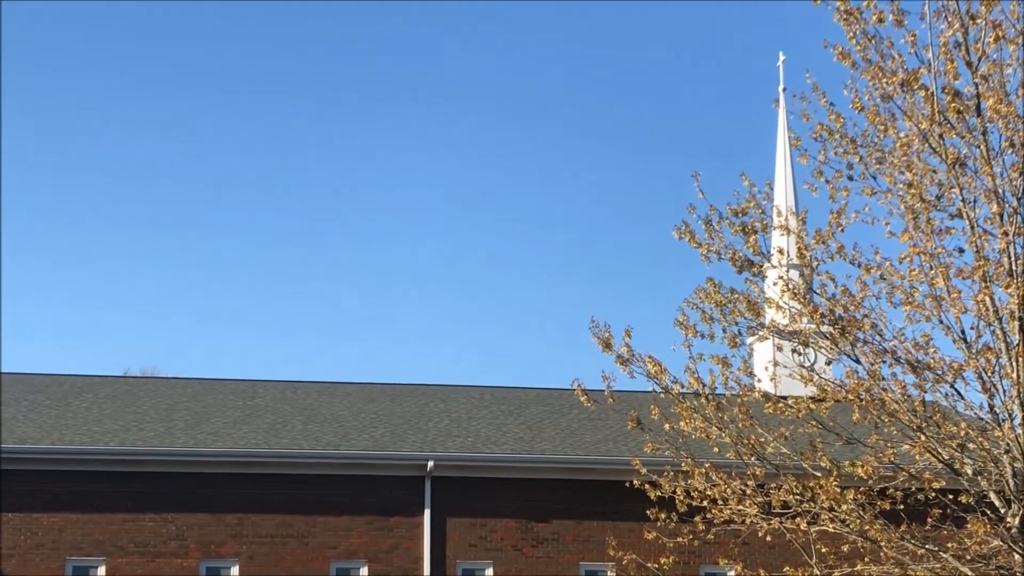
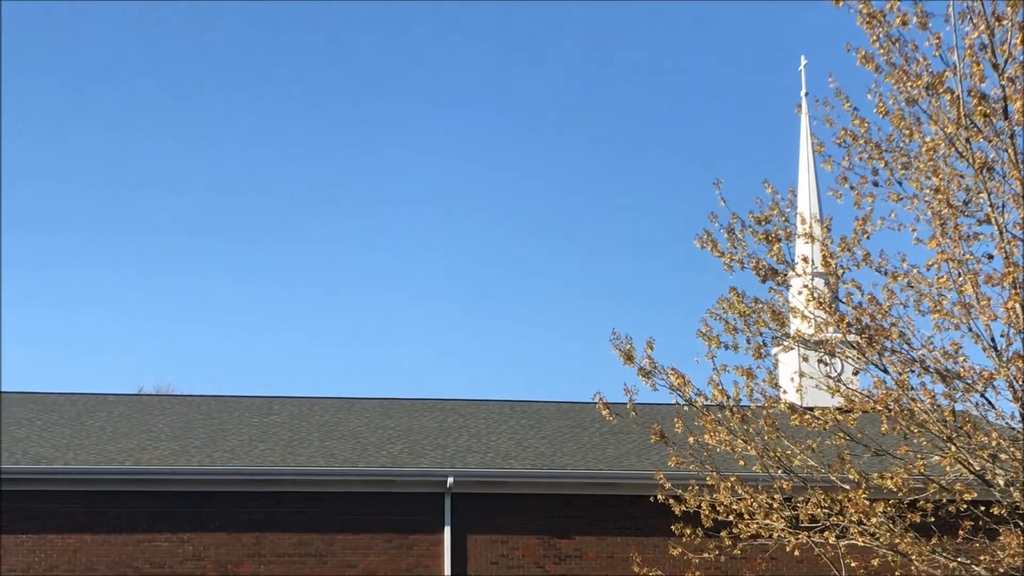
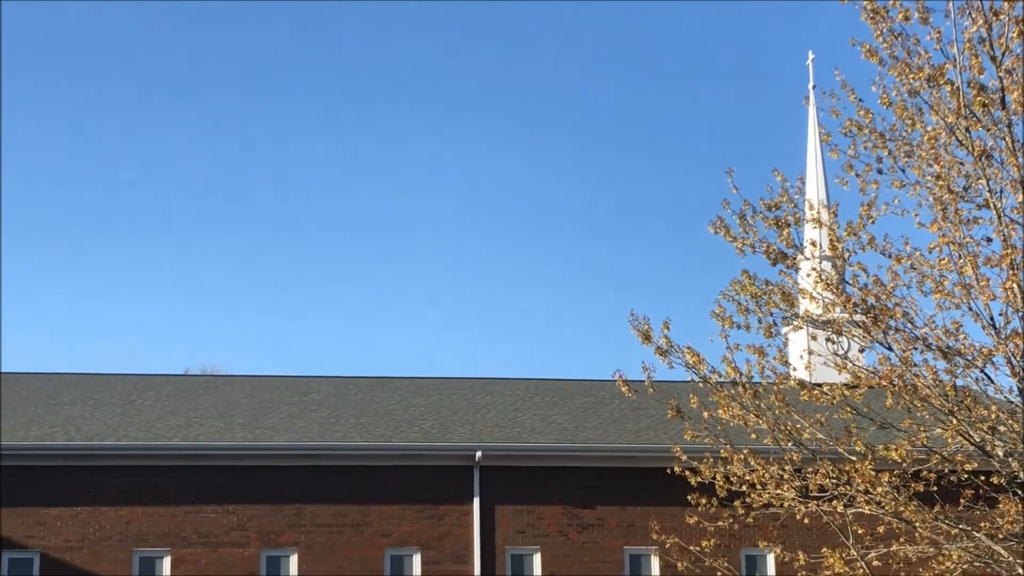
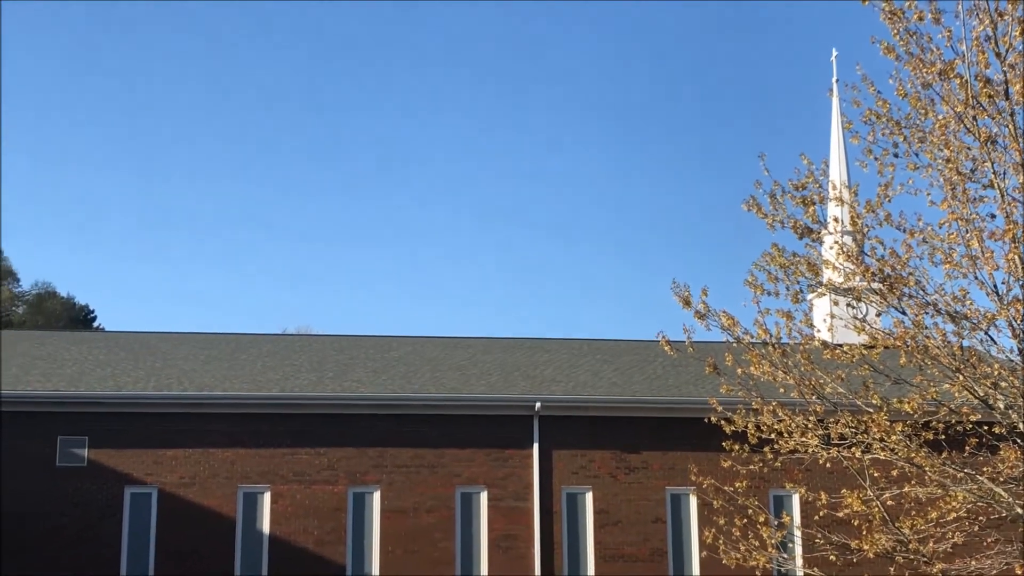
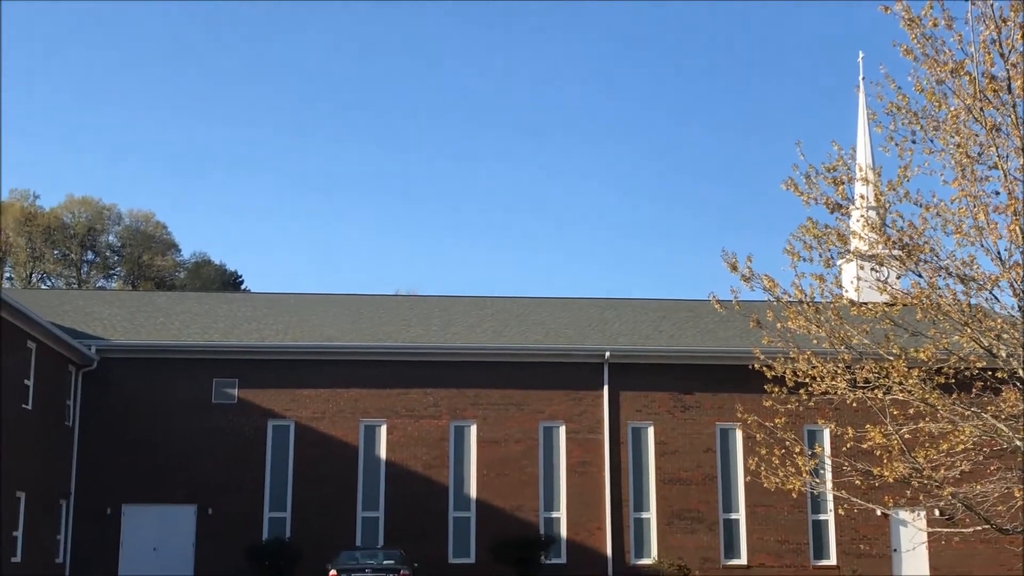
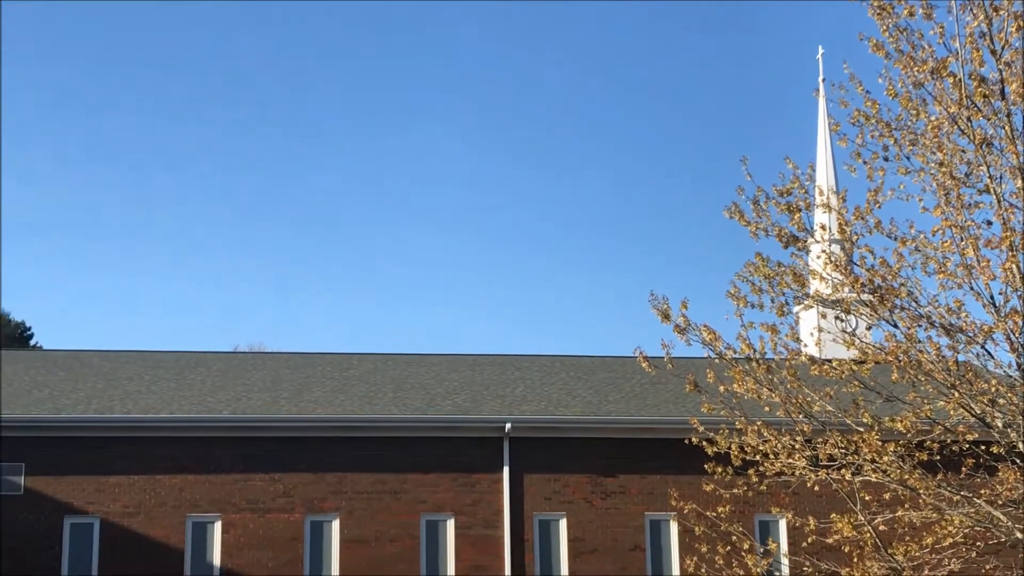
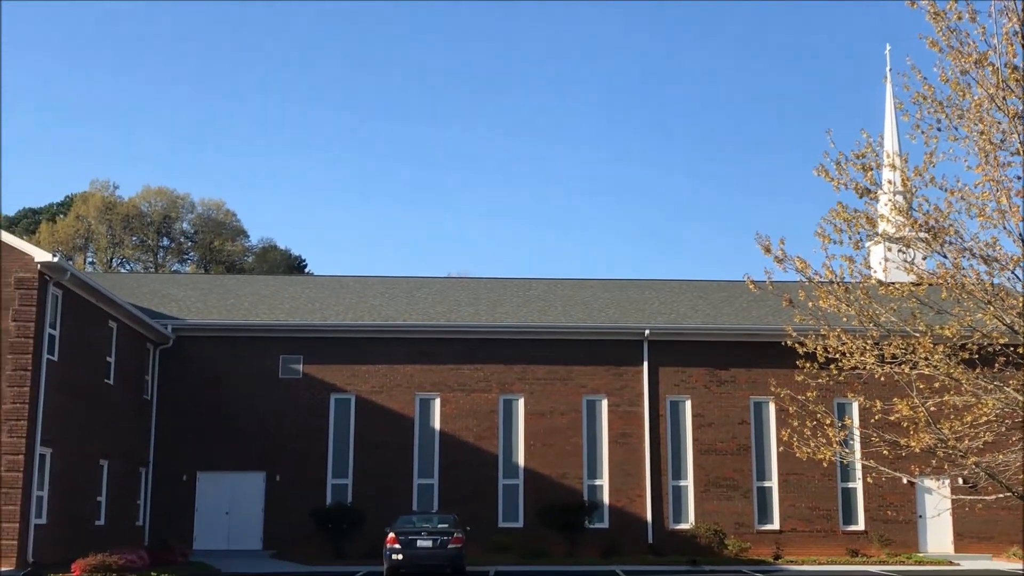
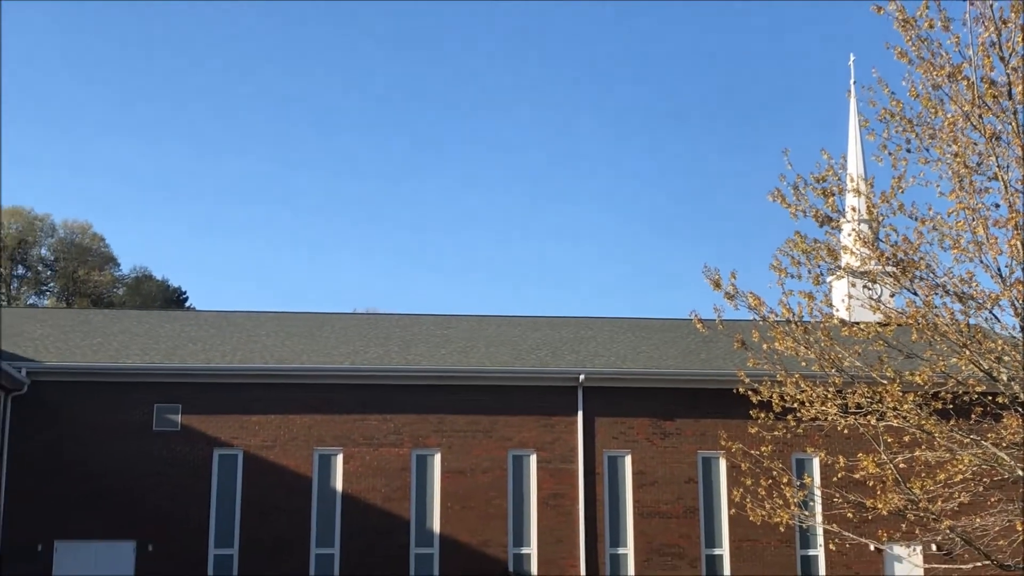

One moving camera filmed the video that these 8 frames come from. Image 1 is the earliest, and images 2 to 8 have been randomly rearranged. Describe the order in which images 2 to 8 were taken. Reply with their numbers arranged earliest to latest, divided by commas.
2, 3, 6, 4, 8, 5, 7
